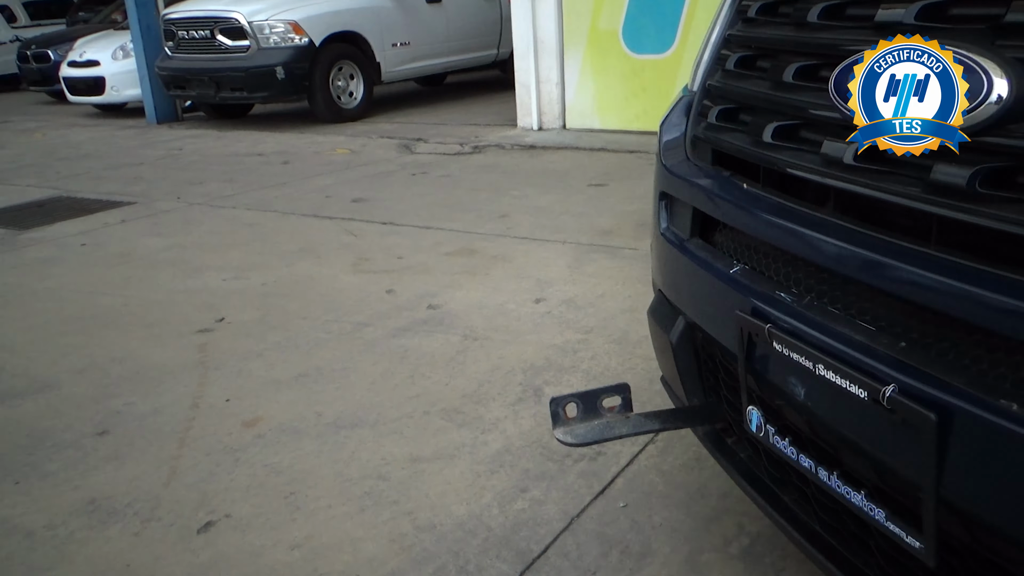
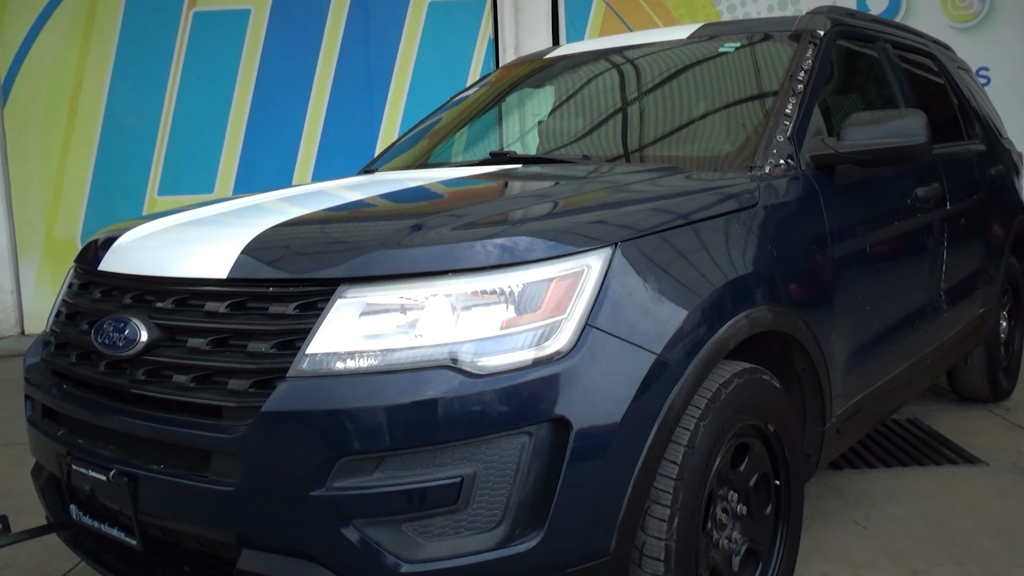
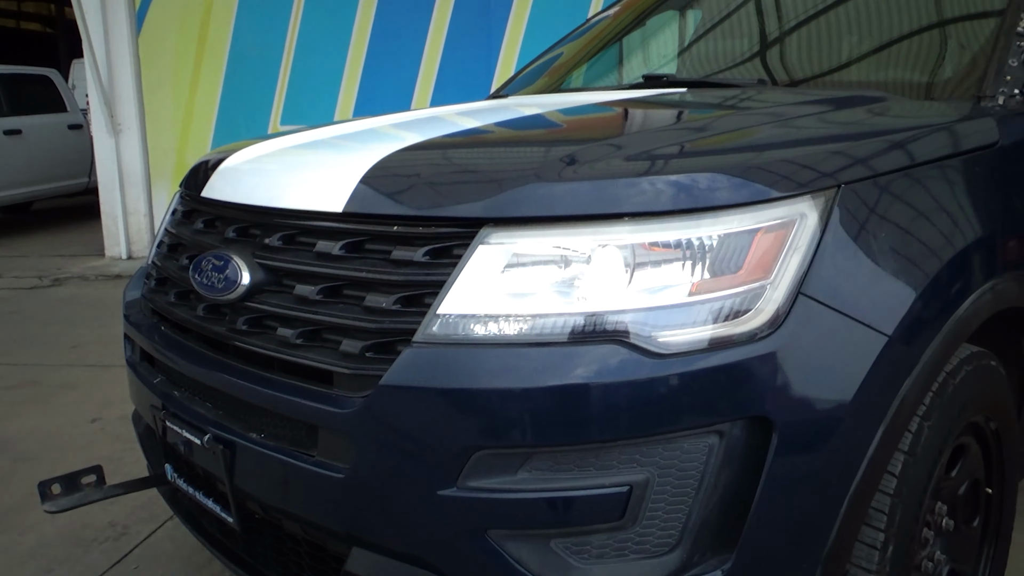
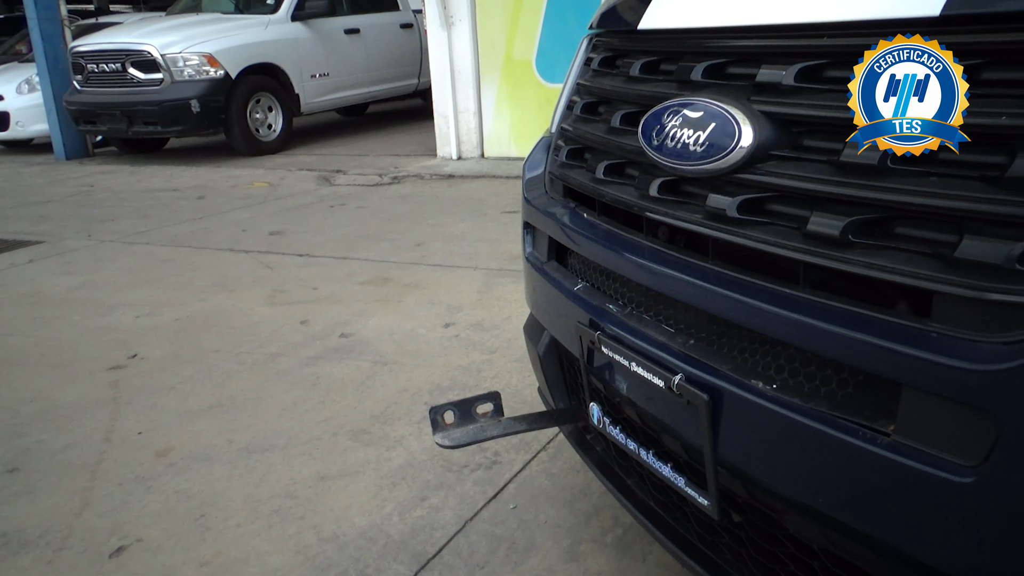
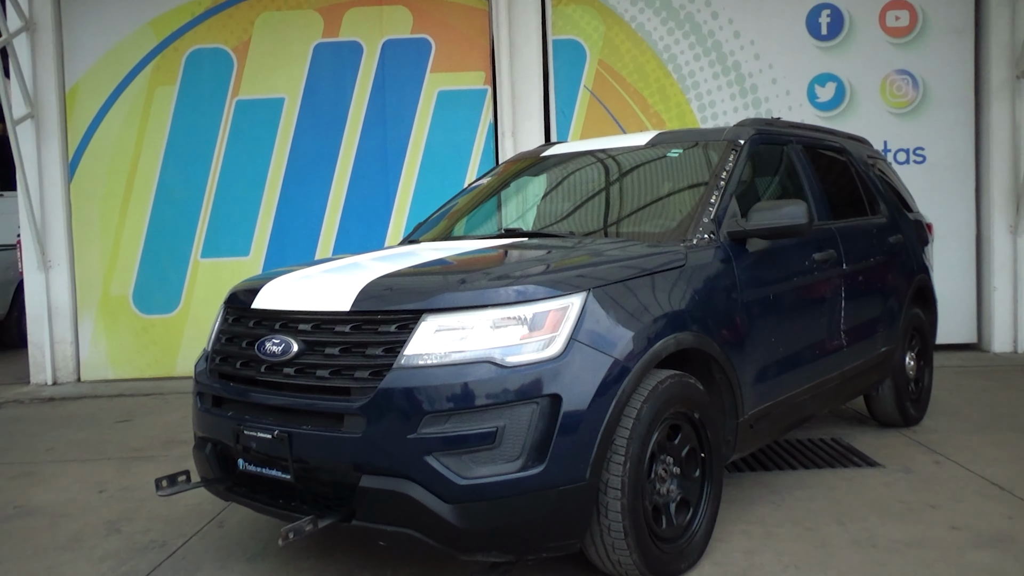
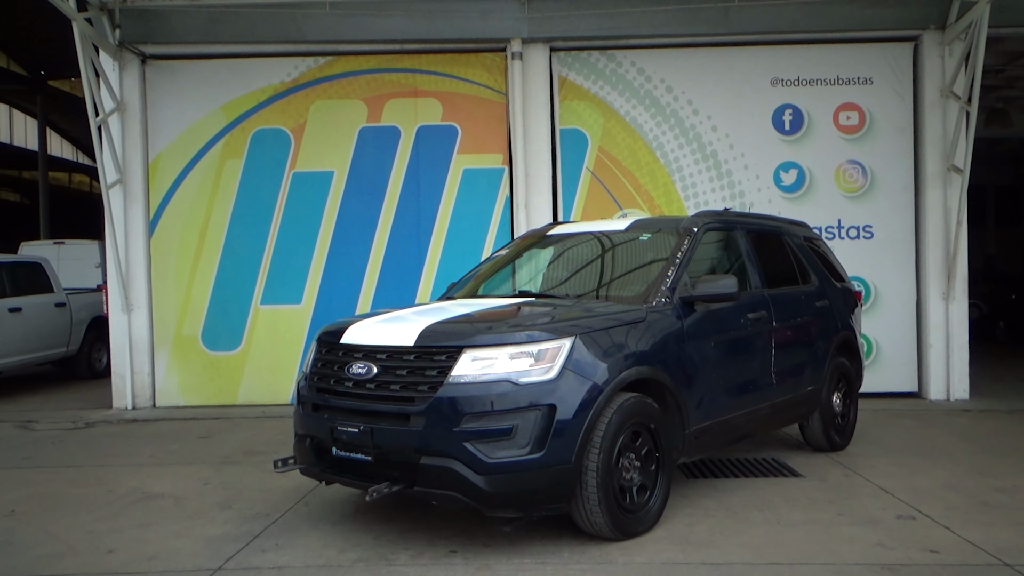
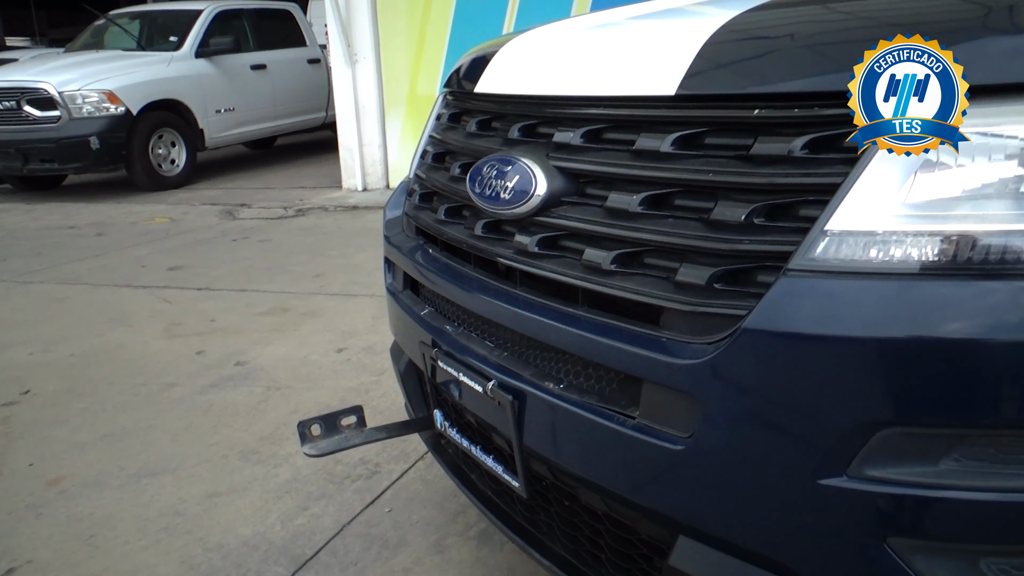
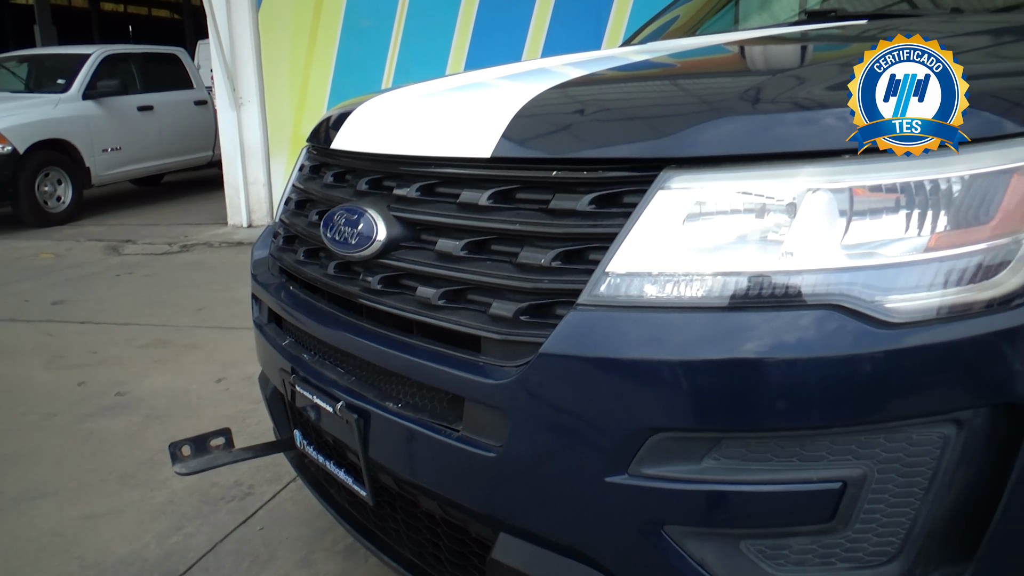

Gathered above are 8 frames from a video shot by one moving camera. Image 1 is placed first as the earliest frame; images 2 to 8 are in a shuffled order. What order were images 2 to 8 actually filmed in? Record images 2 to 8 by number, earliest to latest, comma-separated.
4, 7, 8, 3, 2, 5, 6
